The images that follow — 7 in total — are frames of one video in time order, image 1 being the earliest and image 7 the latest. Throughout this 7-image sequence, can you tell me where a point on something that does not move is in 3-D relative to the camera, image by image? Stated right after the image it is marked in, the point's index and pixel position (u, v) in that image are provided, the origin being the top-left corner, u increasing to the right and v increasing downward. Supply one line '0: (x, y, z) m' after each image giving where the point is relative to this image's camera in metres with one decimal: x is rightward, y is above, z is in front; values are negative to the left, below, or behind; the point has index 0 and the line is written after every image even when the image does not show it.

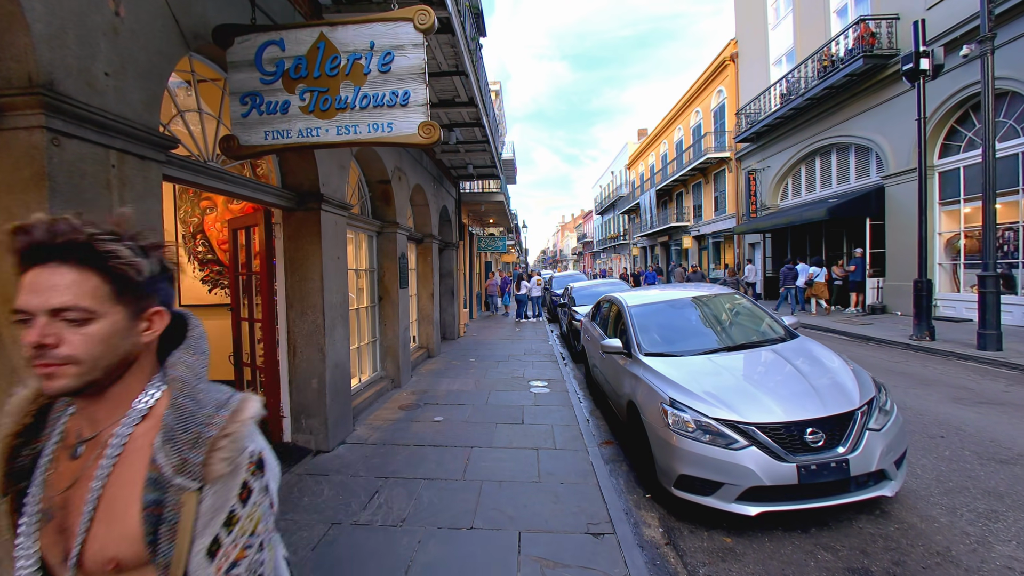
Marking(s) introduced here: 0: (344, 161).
0: (-1.9, +1.5, +5.1) m
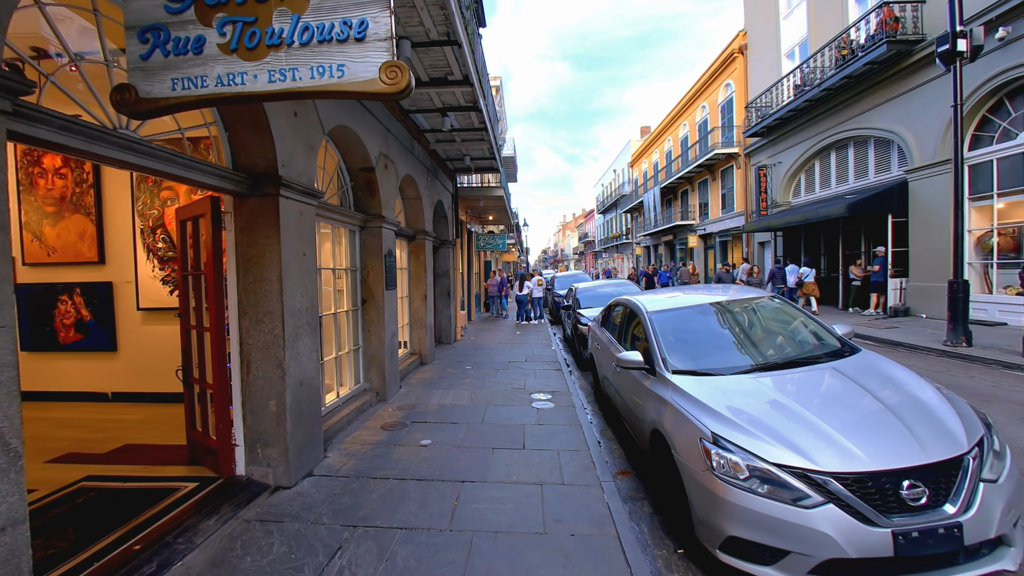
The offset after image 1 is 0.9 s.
0: (-1.9, +1.4, +4.3) m
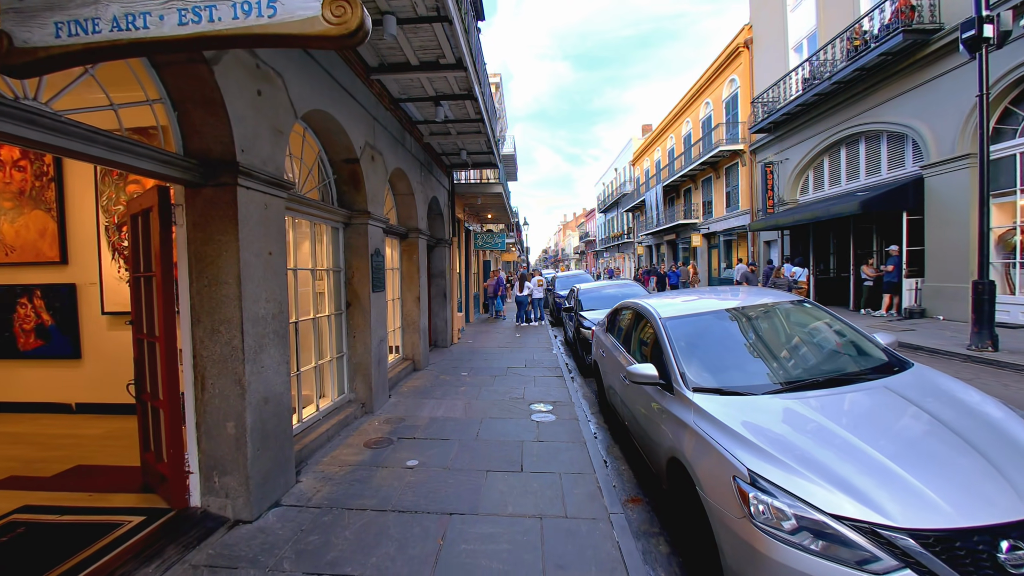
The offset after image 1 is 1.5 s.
0: (-2.0, +1.4, +3.8) m
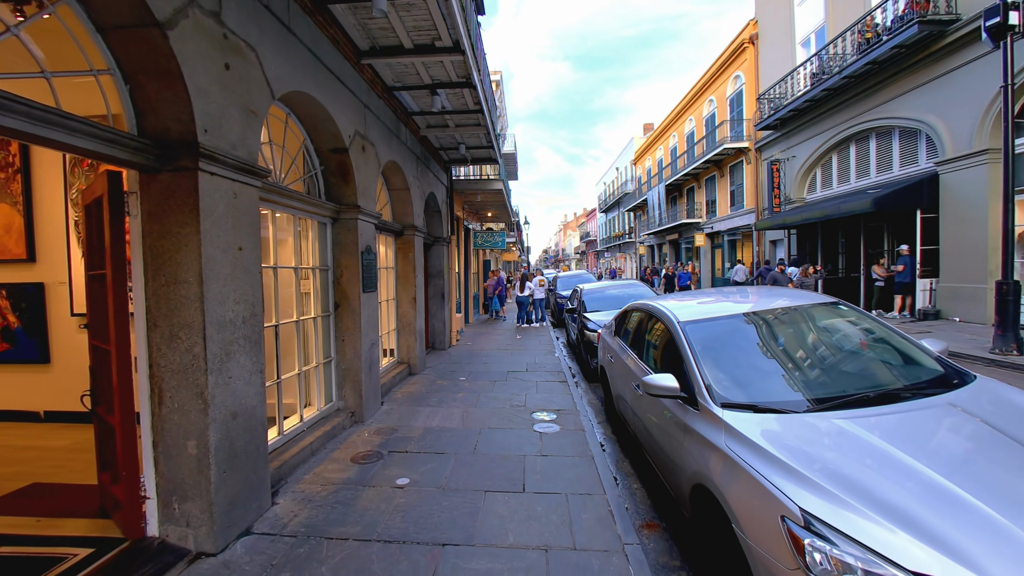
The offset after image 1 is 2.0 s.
0: (-2.0, +1.4, +3.4) m
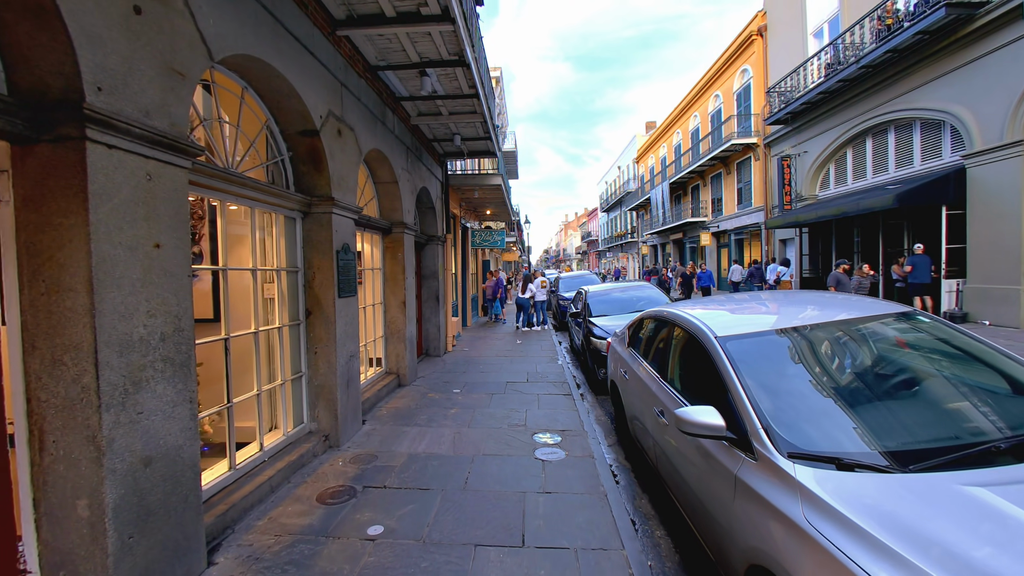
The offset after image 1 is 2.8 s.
0: (-2.0, +1.4, +2.7) m
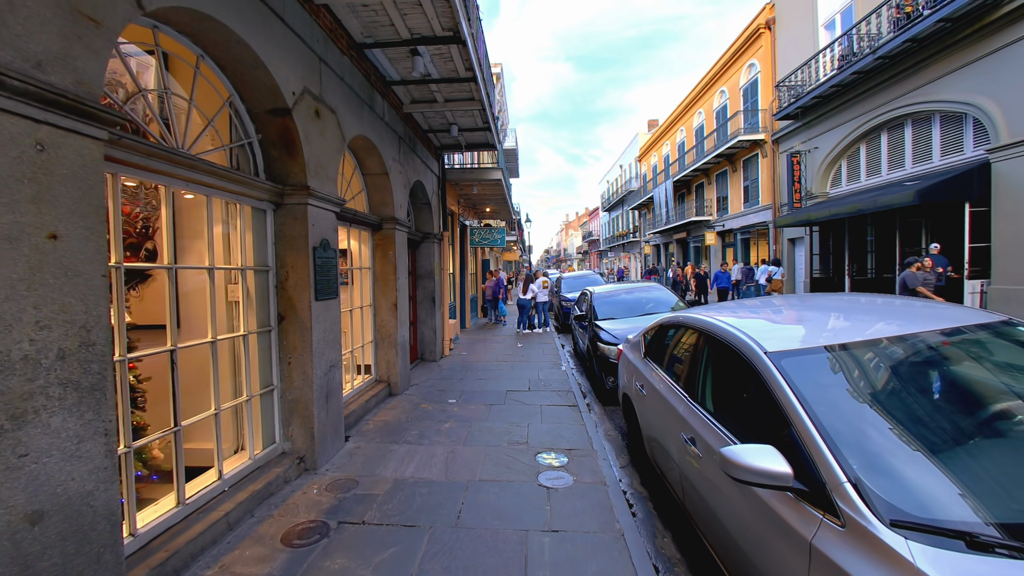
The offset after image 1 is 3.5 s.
0: (-2.0, +1.4, +2.2) m
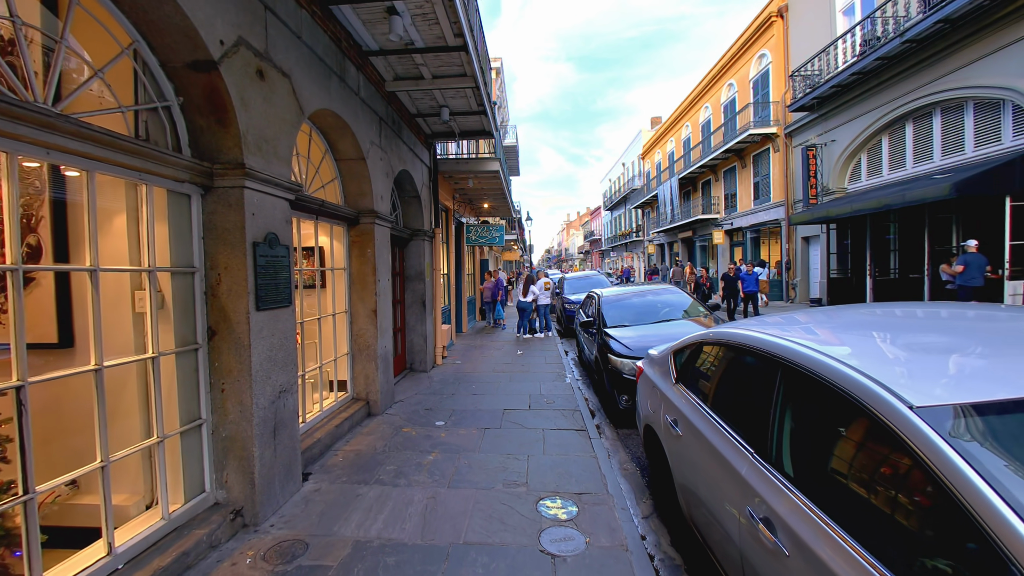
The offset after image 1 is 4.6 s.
0: (-2.0, +1.3, +1.3) m
